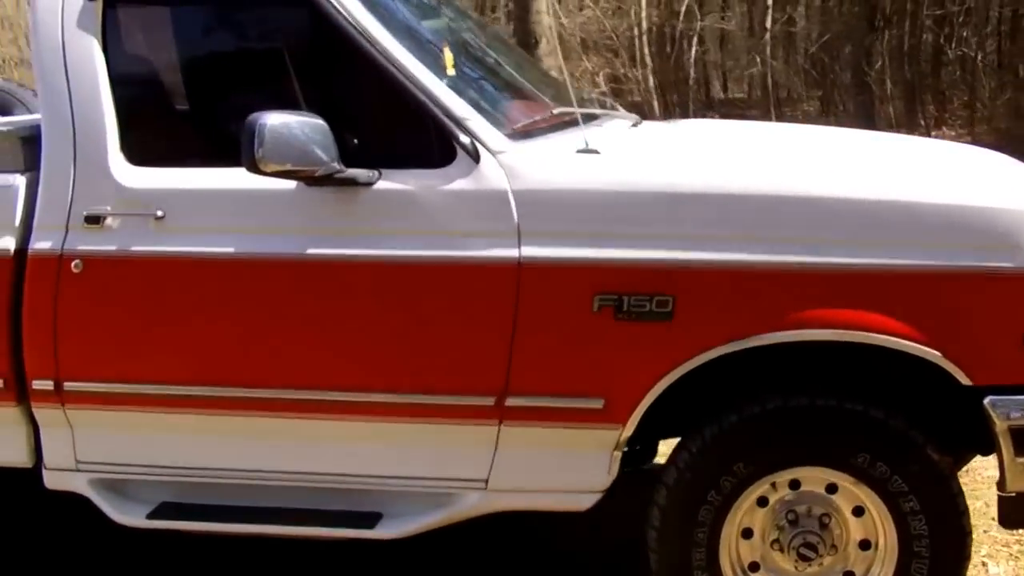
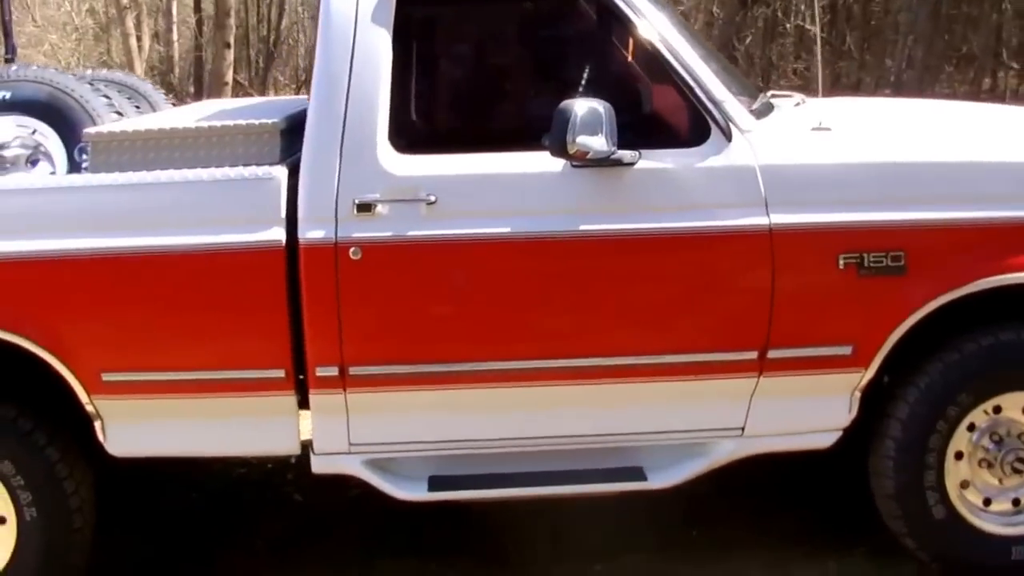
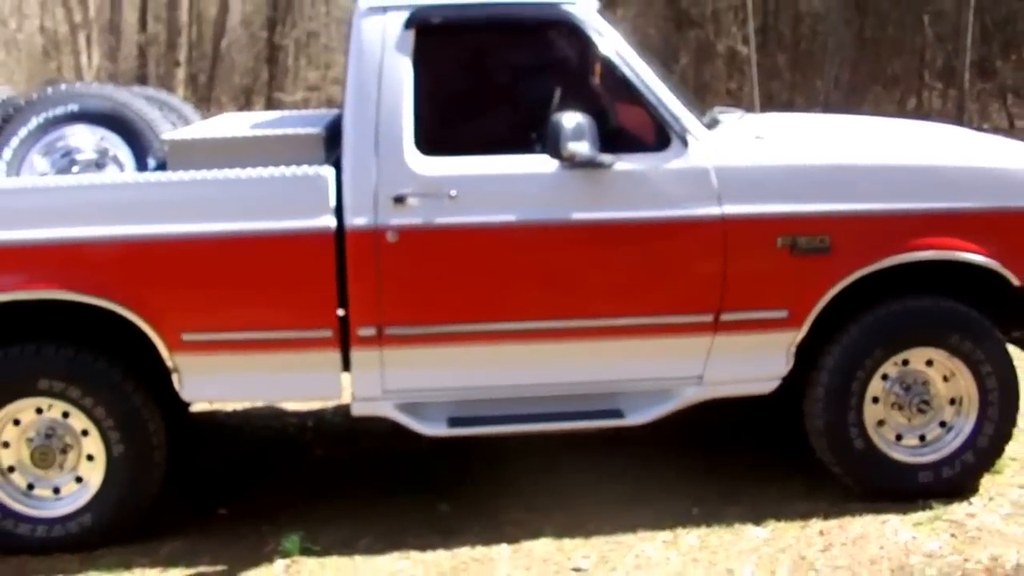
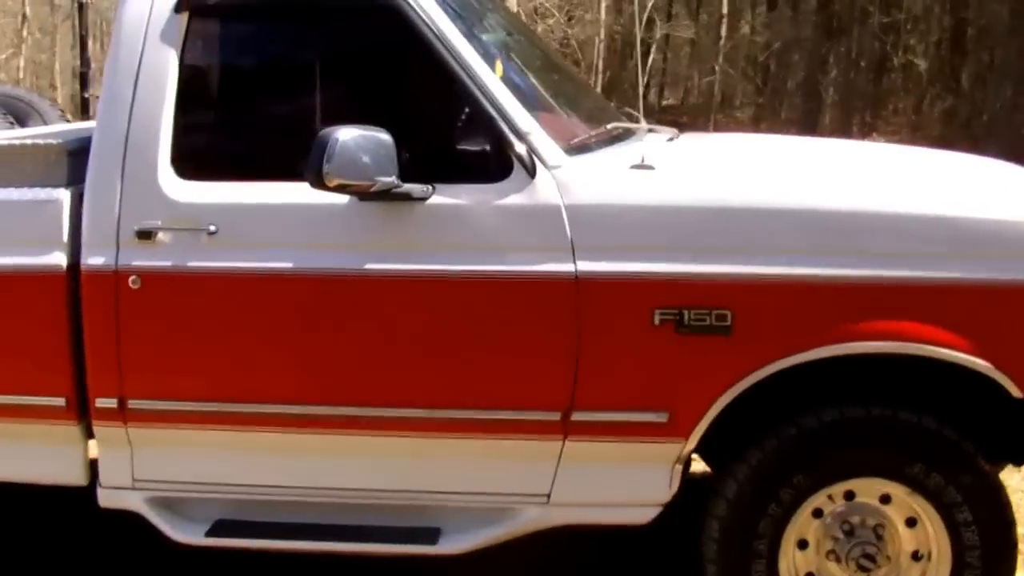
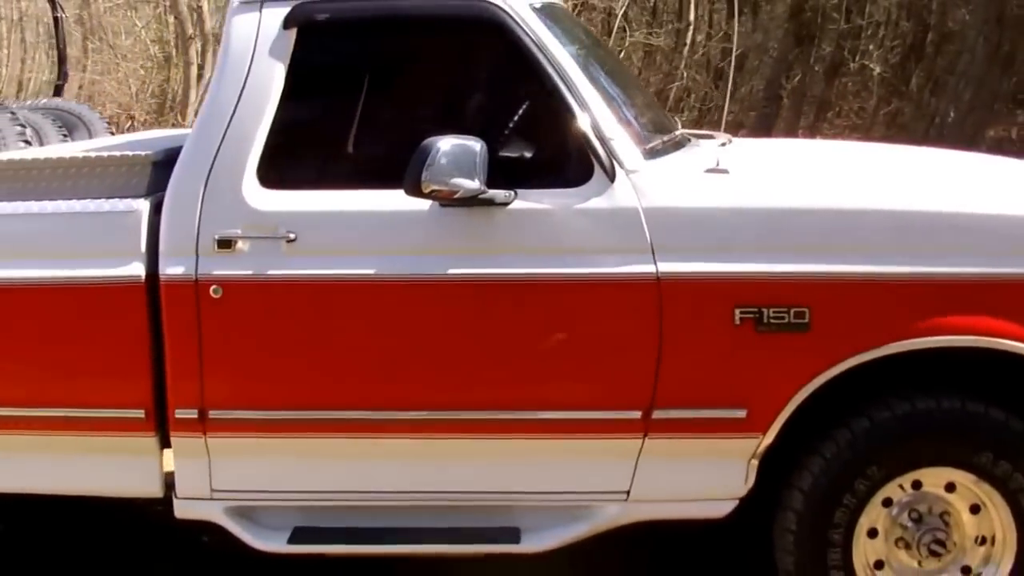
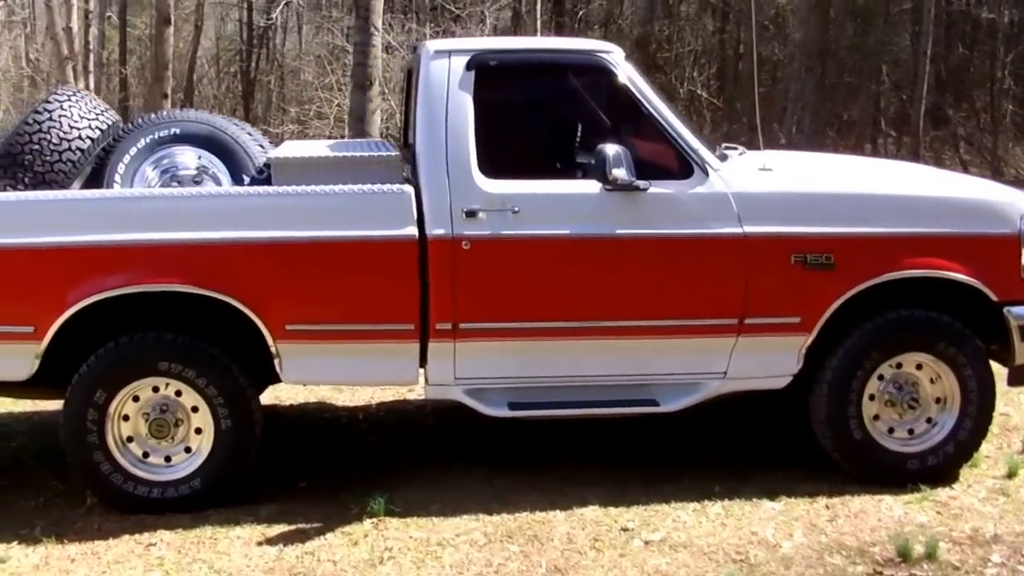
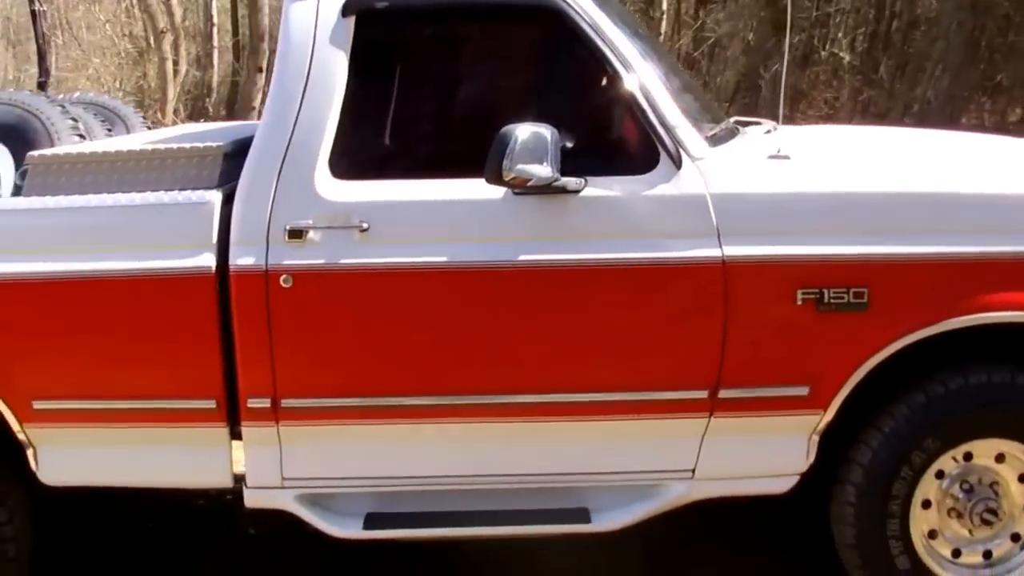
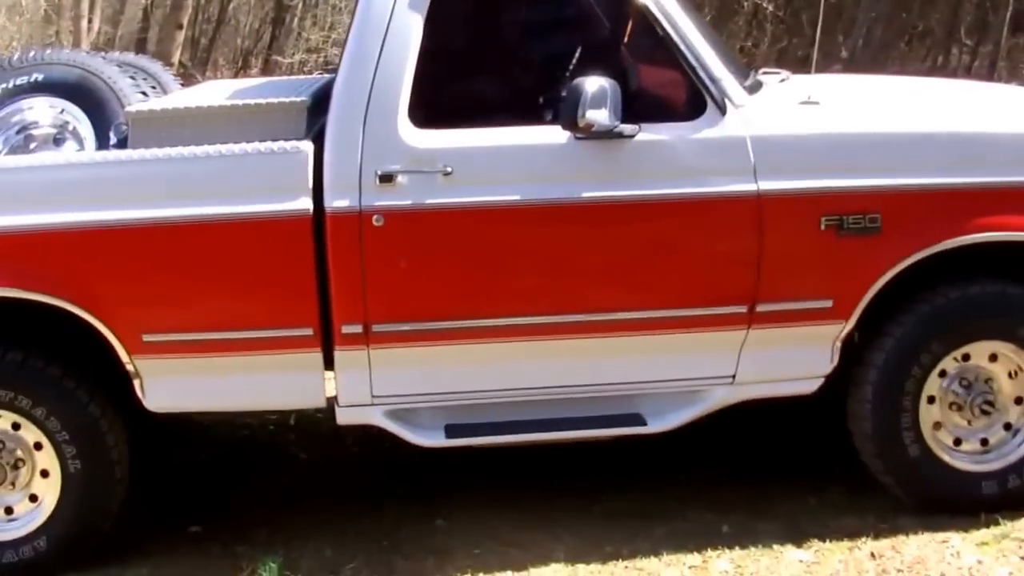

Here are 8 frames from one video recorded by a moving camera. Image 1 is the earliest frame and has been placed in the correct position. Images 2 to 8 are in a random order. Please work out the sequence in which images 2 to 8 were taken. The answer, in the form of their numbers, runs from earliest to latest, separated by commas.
4, 5, 7, 2, 8, 3, 6
